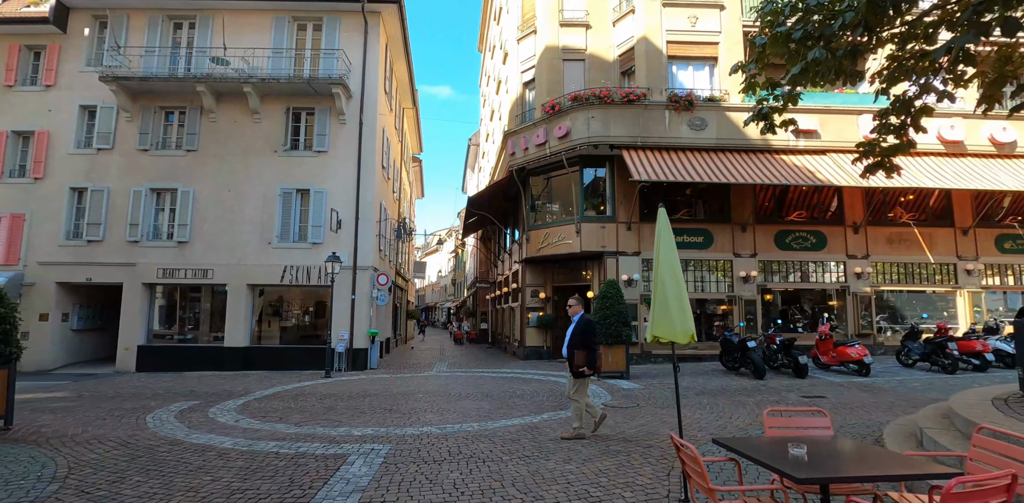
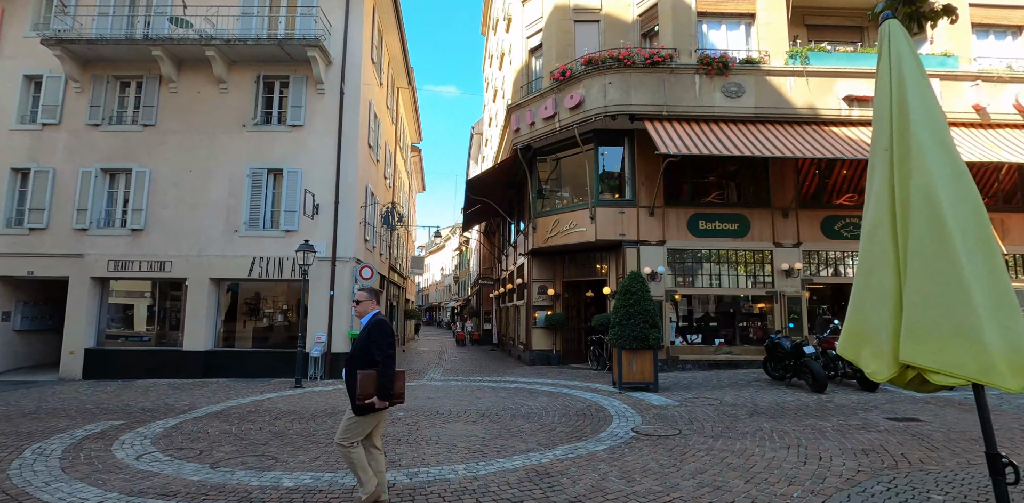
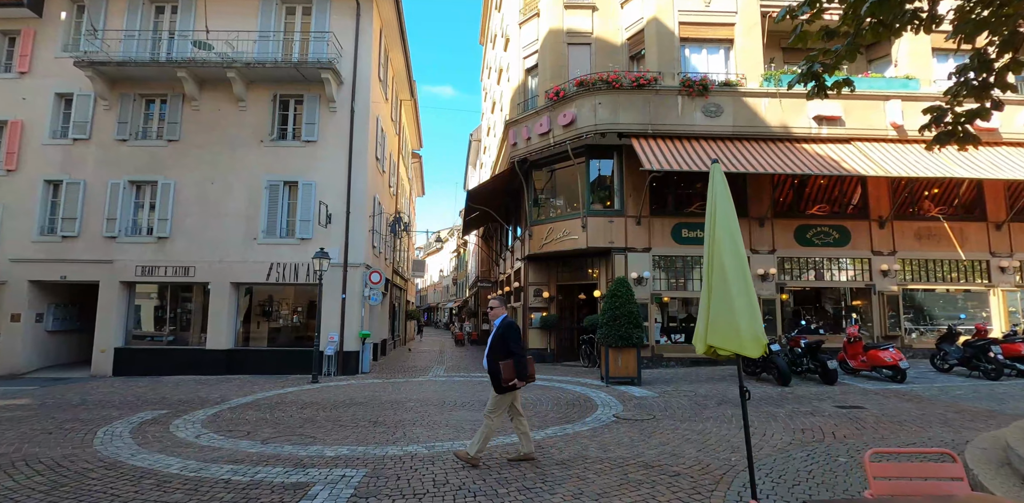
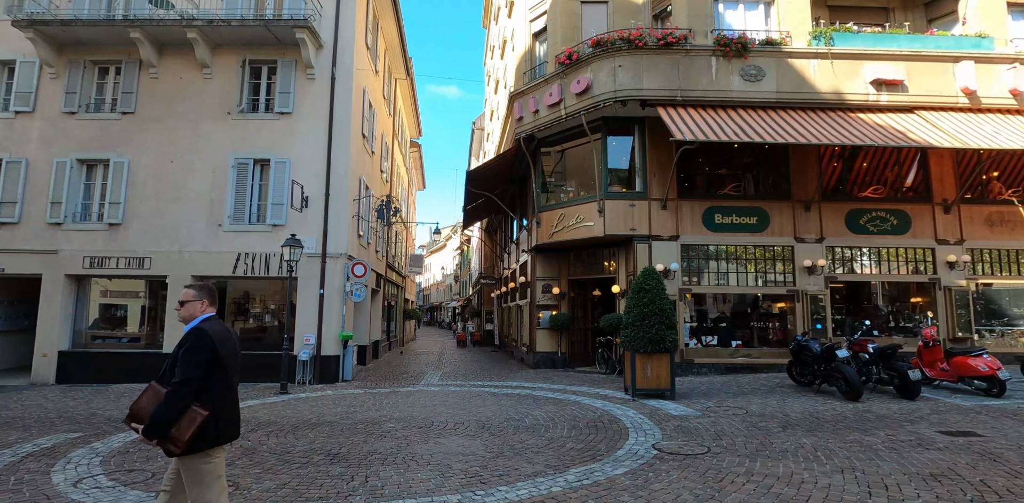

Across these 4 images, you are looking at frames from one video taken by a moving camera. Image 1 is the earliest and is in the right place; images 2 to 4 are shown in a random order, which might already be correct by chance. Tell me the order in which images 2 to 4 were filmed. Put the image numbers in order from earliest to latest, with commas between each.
3, 2, 4
